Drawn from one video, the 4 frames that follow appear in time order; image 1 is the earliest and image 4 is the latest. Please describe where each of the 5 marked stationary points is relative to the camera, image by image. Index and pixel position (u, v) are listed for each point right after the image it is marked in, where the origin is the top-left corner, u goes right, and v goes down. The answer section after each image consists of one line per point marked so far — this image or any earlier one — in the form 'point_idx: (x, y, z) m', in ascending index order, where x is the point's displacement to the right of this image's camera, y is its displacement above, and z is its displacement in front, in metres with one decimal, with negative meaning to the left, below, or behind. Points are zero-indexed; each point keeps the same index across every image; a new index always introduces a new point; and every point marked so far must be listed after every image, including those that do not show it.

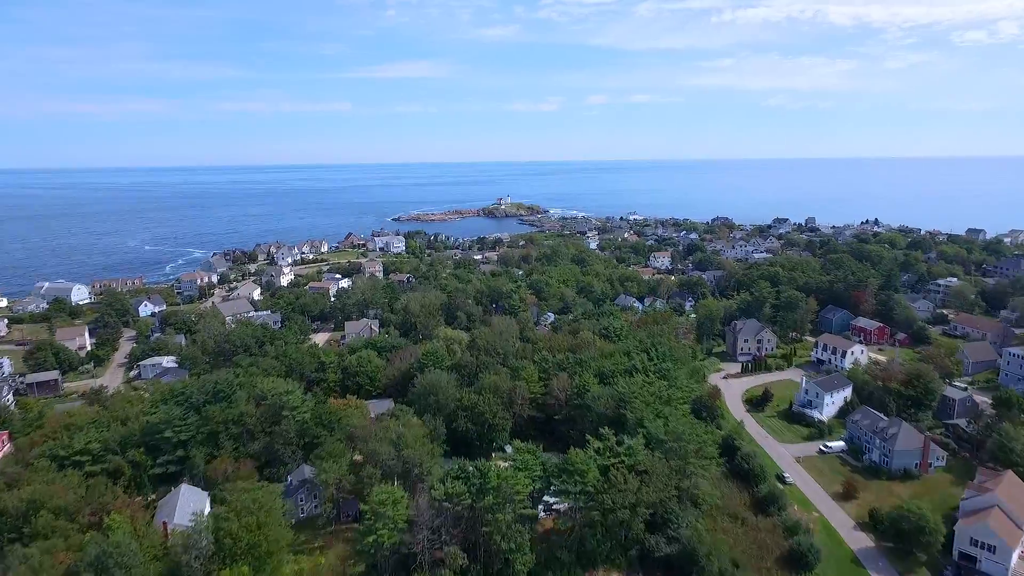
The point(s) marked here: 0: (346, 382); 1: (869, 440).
0: (-5.2, -2.9, +17.3) m
1: (+9.2, -3.9, +14.4) m
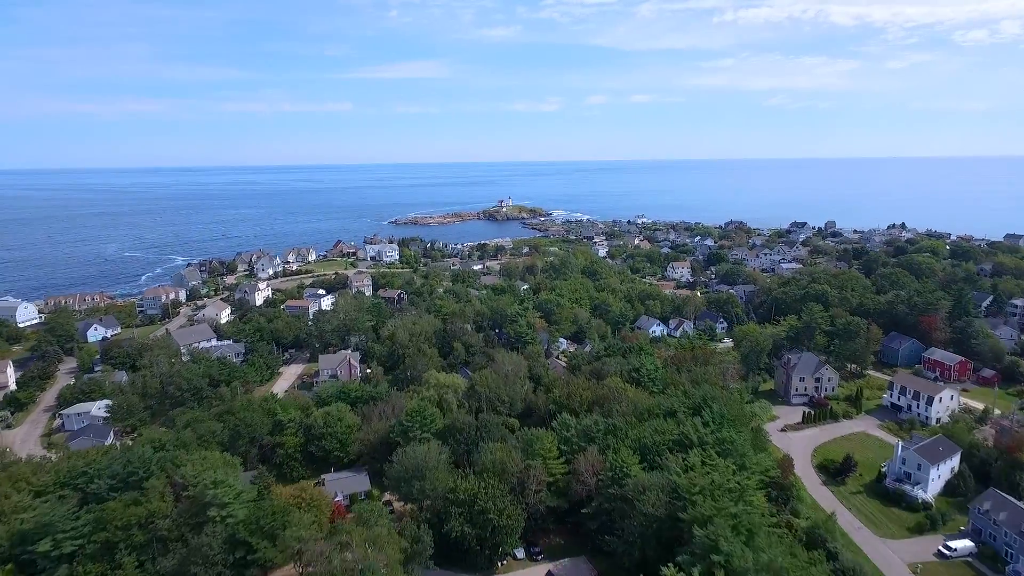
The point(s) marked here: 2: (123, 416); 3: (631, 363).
0: (-4.9, -3.9, +13.5) m
1: (+9.5, -4.8, +10.5) m
2: (-11.5, -3.8, +16.5) m
3: (+3.6, -2.2, +16.6) m
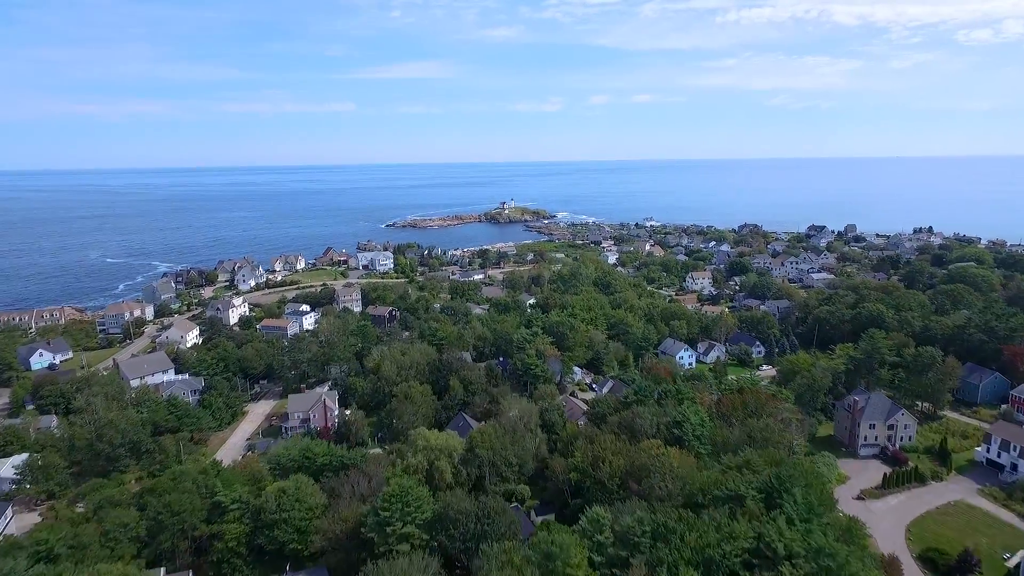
0: (-4.7, -4.6, +10.3) m
1: (+9.7, -5.6, +7.3) m
2: (-11.3, -4.6, +13.3) m
3: (+3.8, -3.0, +13.4) m
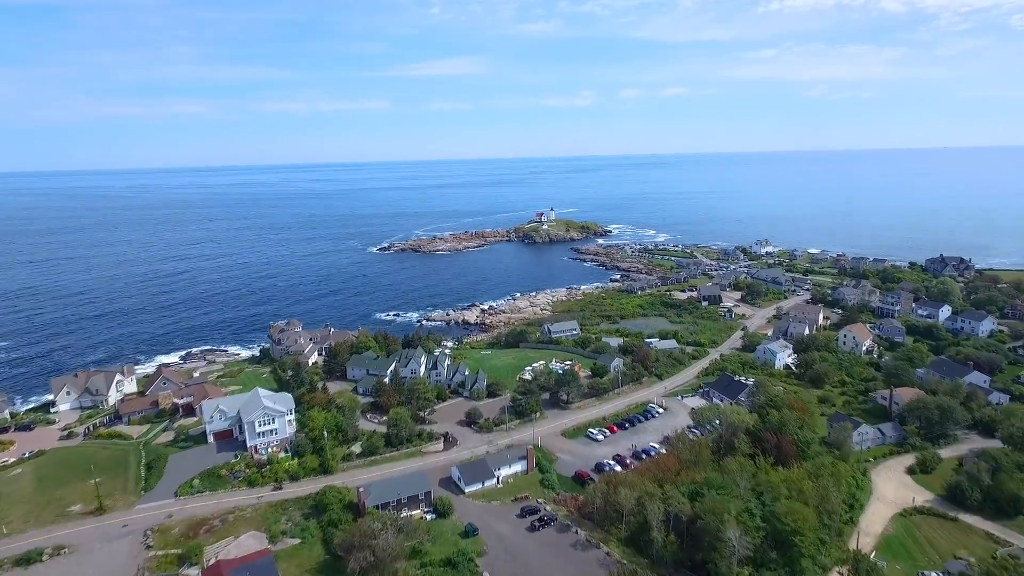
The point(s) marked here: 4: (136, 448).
0: (-3.9, -10.4, -13.6) m
1: (+10.4, -11.4, -17.3) m
2: (-10.3, -10.2, -10.2) m
3: (+4.8, -8.7, -10.9) m
4: (-10.1, -4.2, +15.0) m
